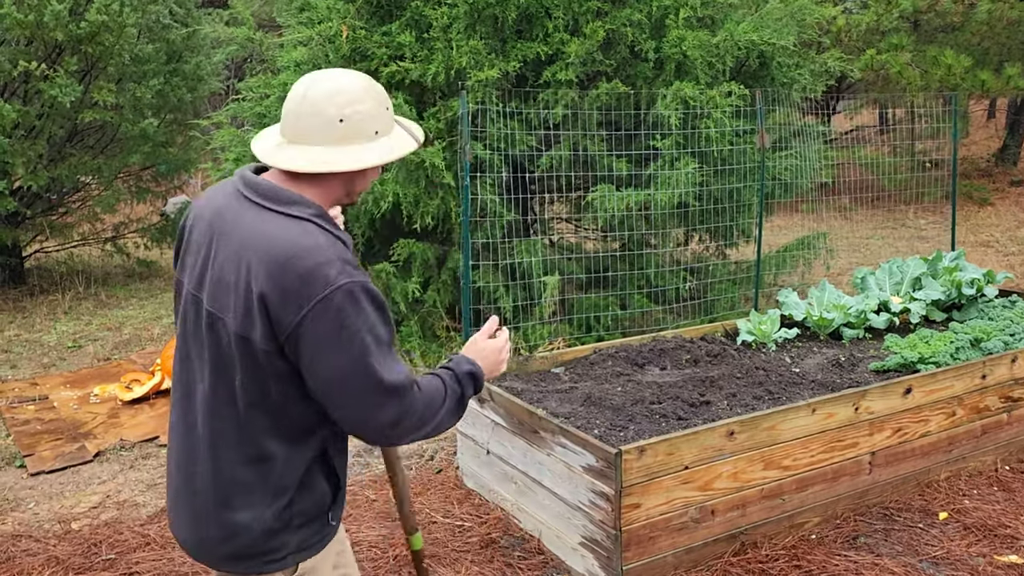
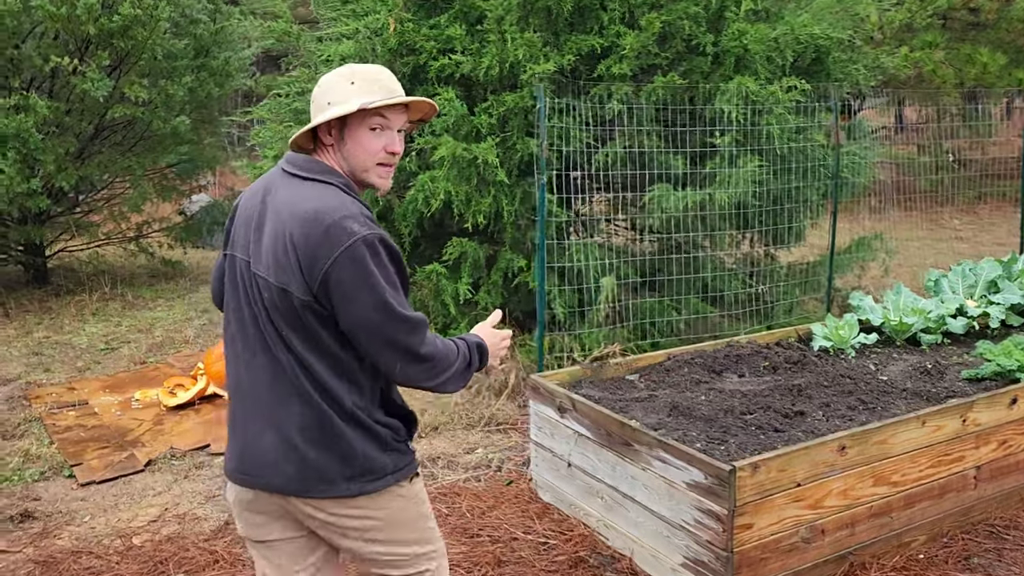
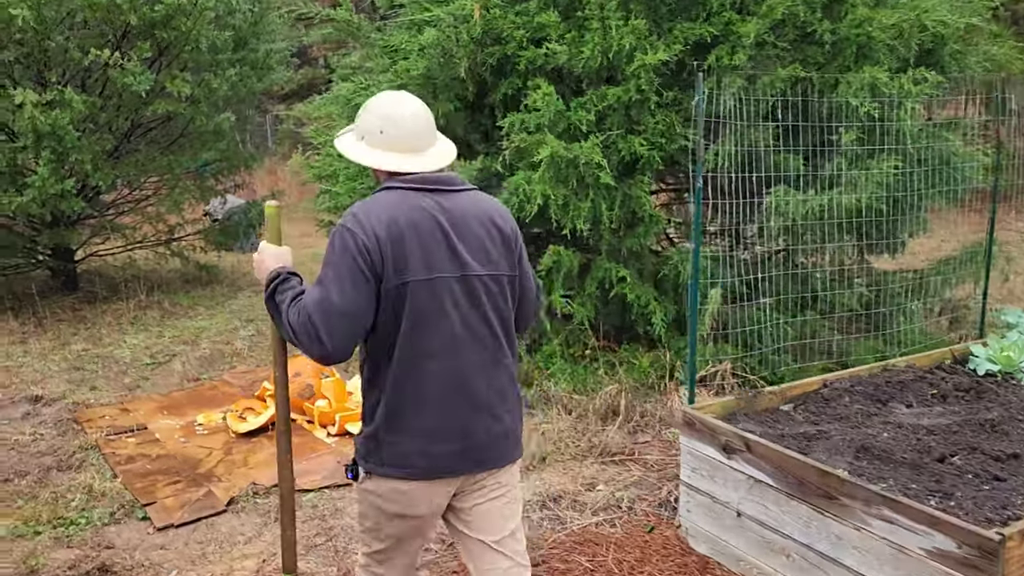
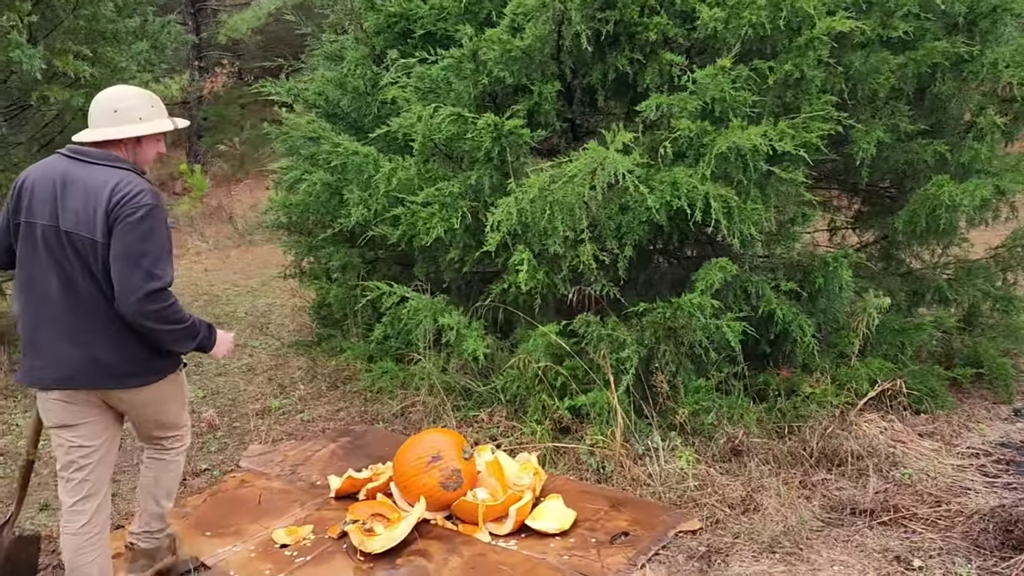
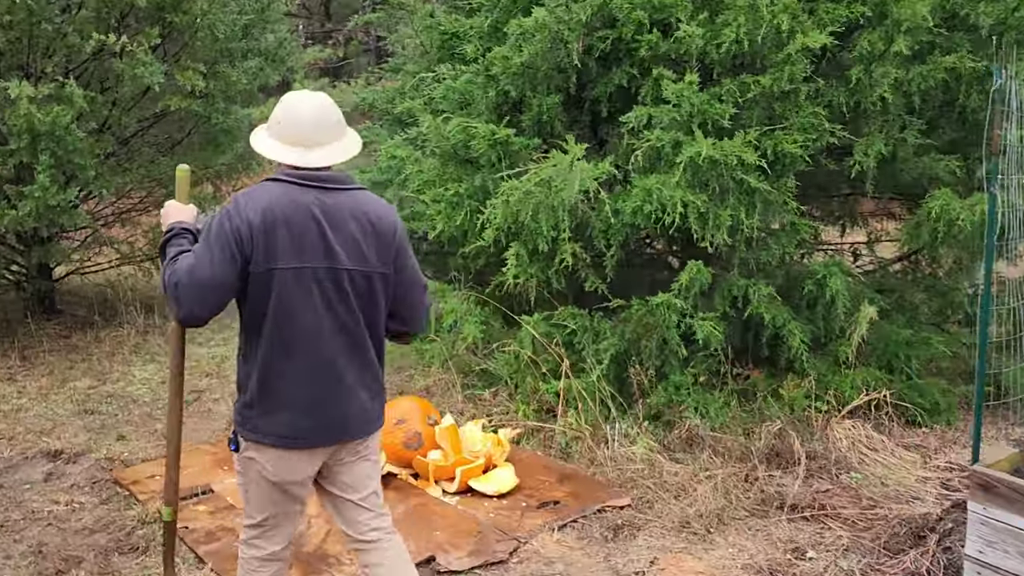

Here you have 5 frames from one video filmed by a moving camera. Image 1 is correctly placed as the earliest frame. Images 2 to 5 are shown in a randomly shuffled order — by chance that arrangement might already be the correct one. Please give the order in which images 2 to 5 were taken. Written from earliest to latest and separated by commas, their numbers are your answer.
2, 3, 5, 4
